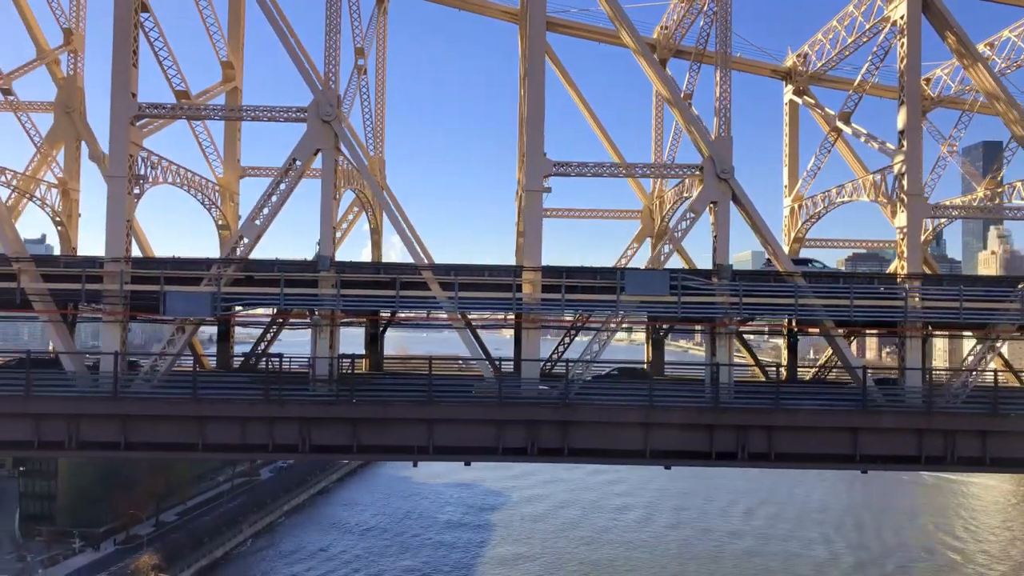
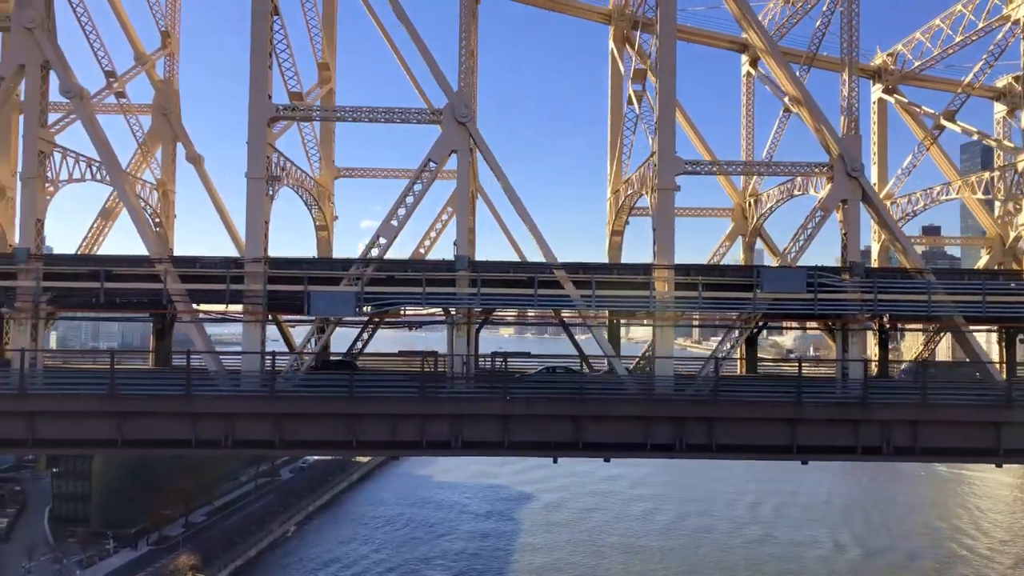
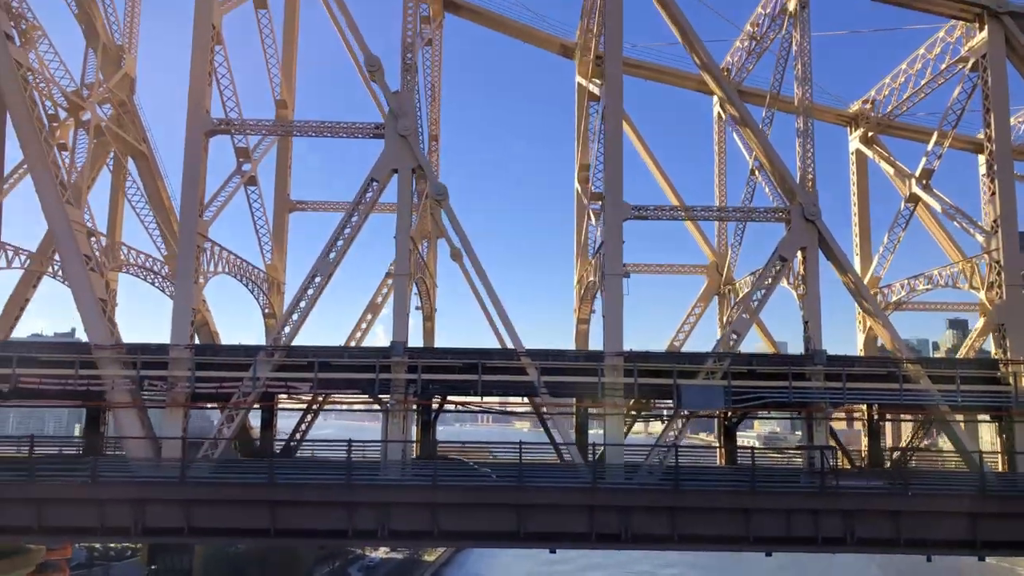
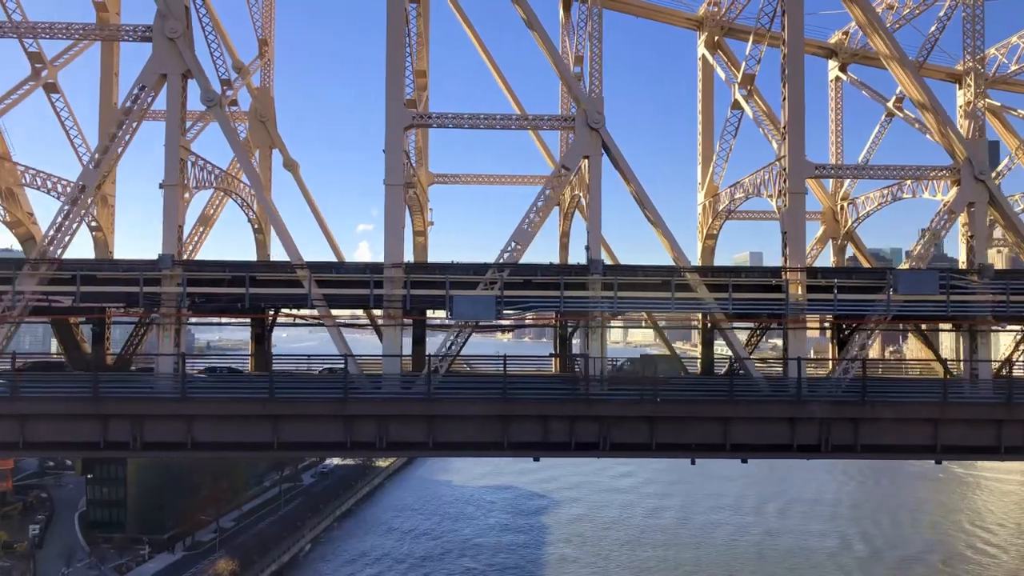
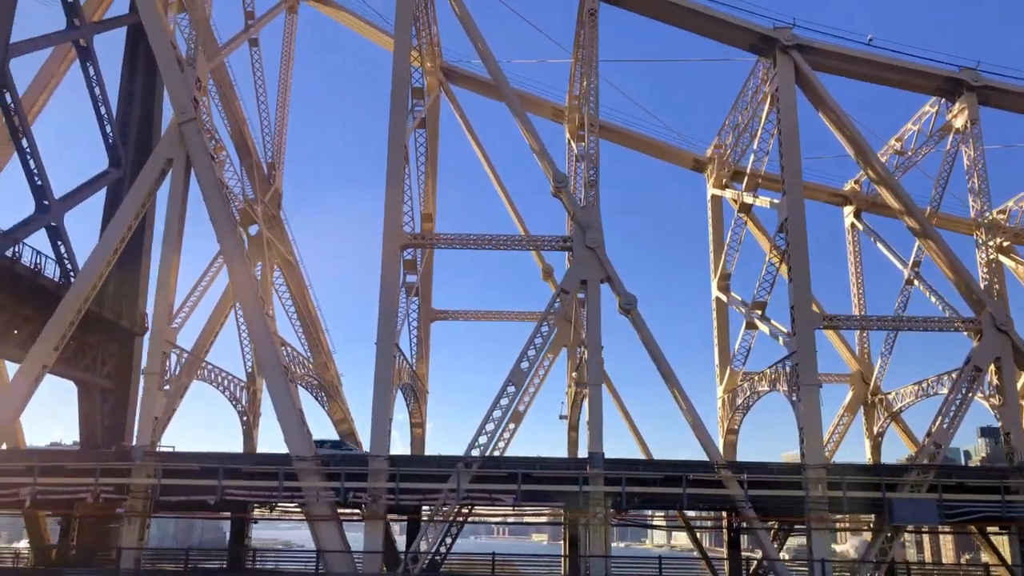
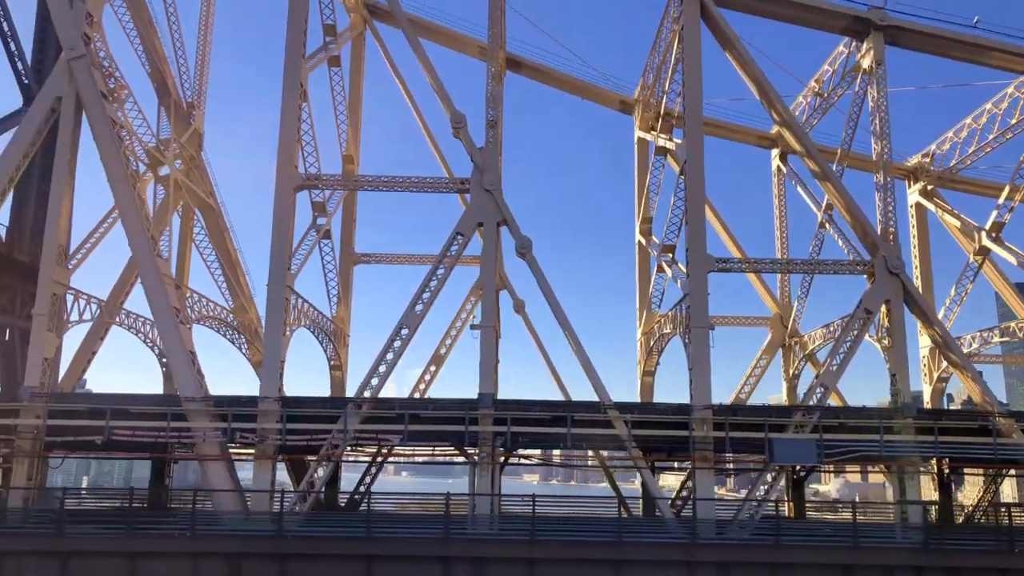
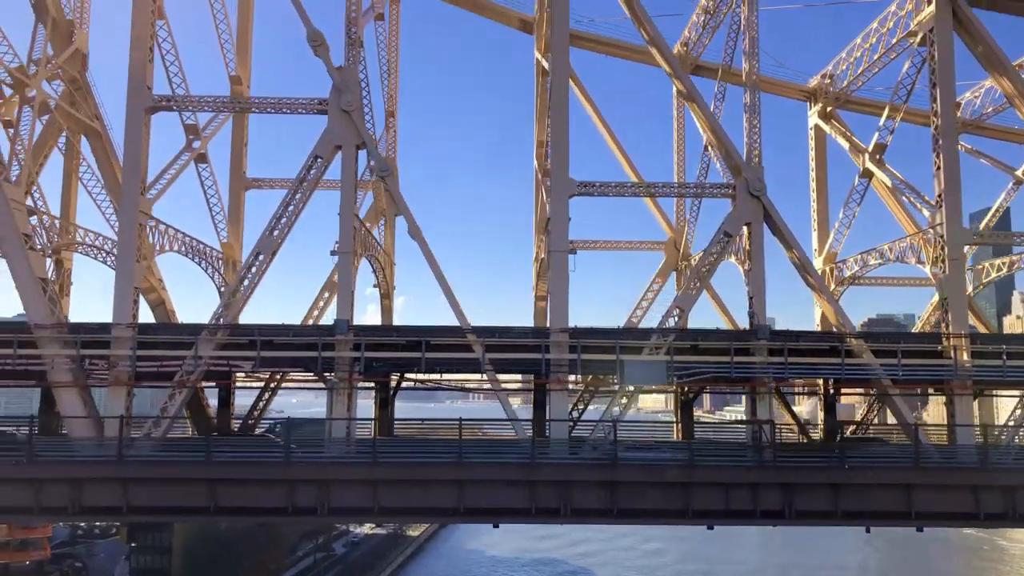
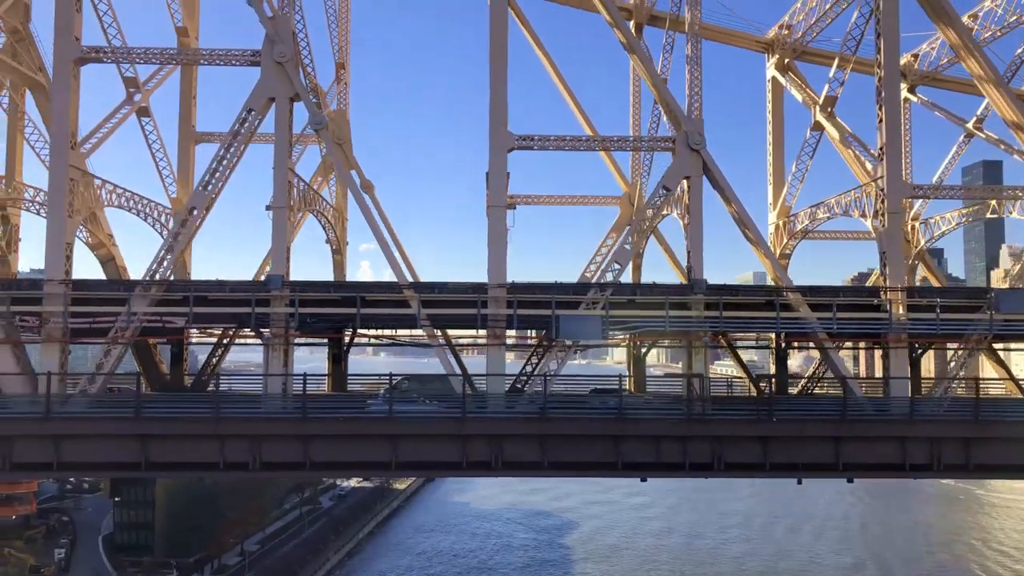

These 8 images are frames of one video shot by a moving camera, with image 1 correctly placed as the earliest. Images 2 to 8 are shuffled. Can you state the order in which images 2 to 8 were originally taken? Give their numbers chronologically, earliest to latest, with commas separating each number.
2, 4, 8, 7, 3, 6, 5
